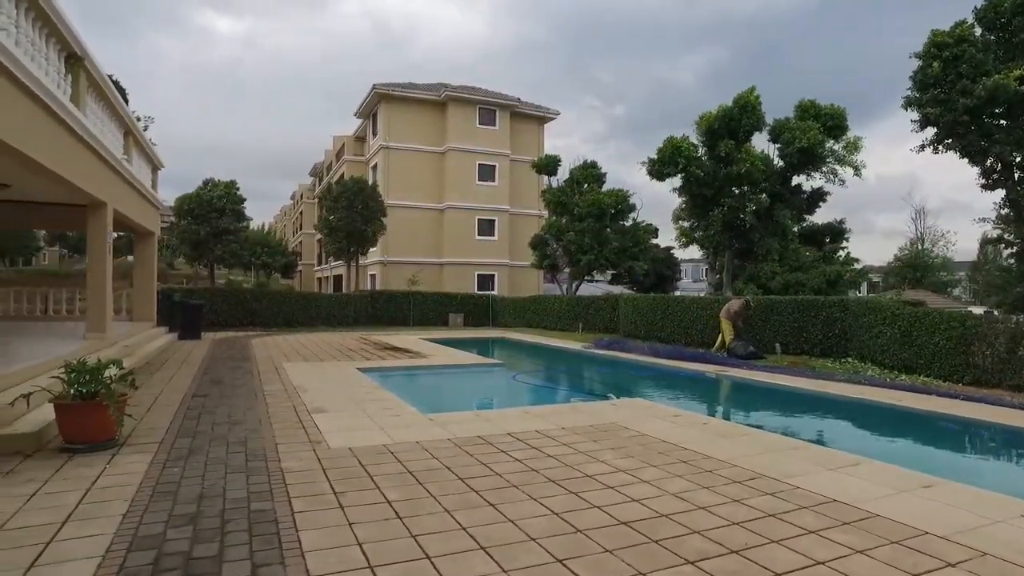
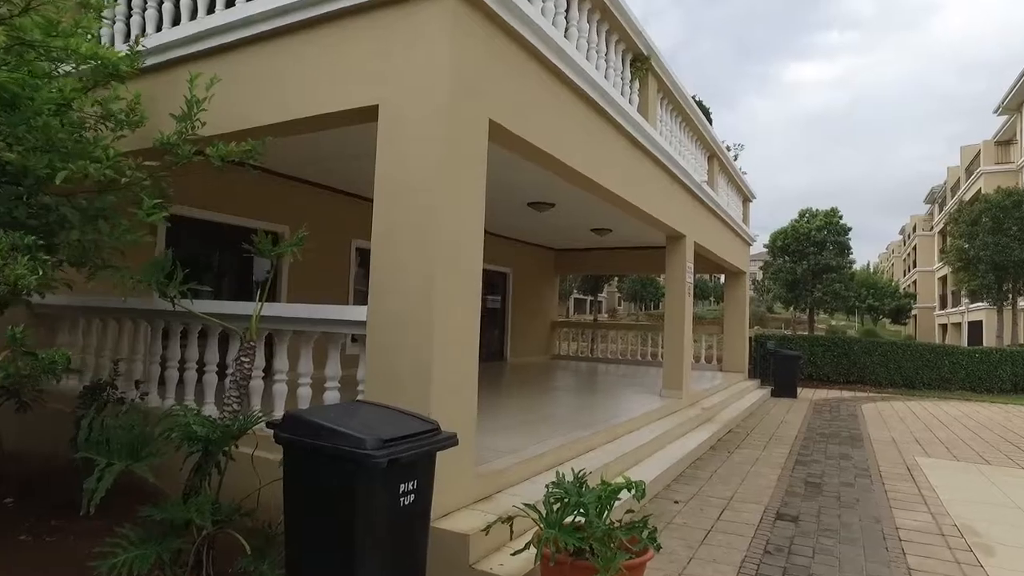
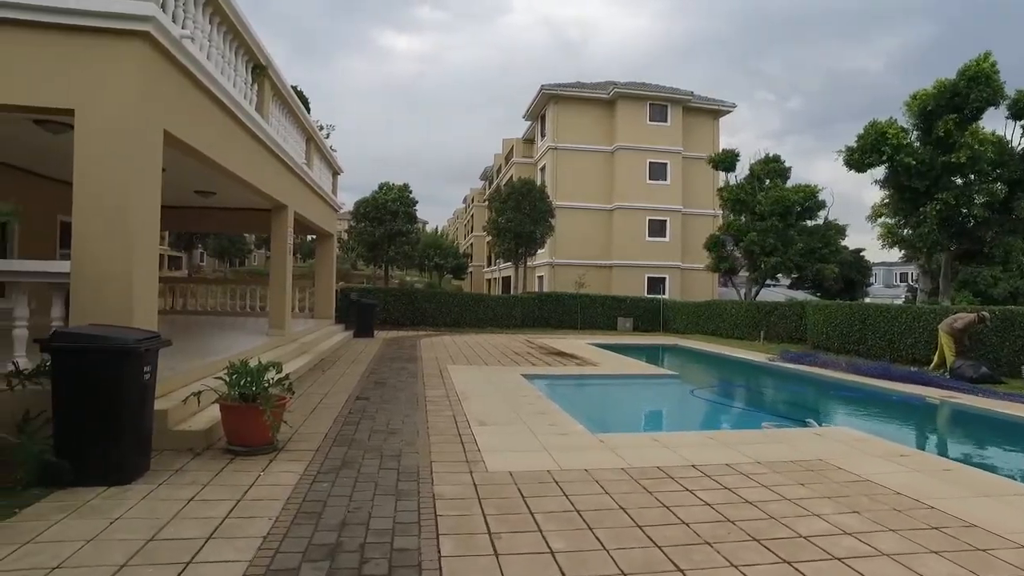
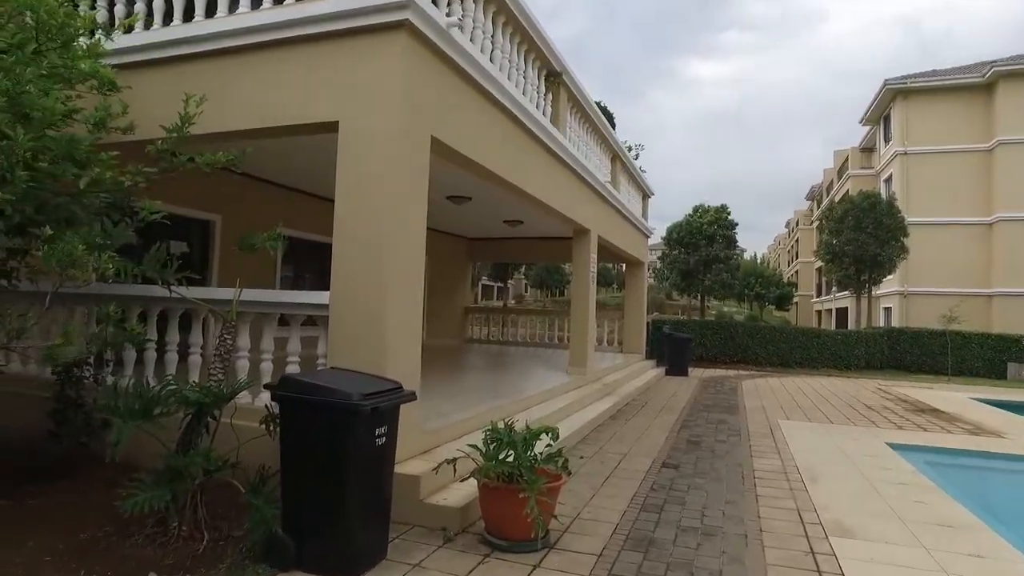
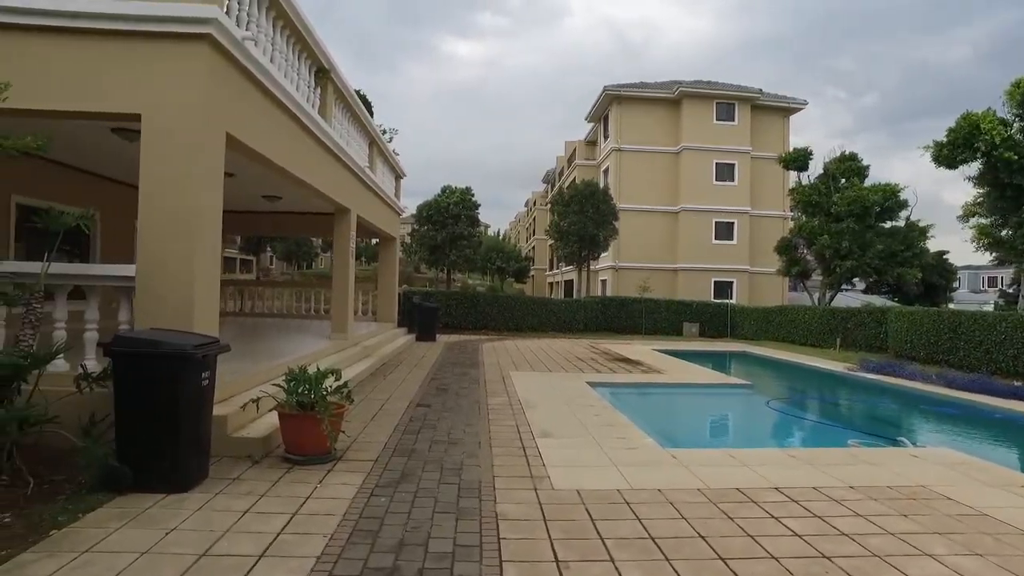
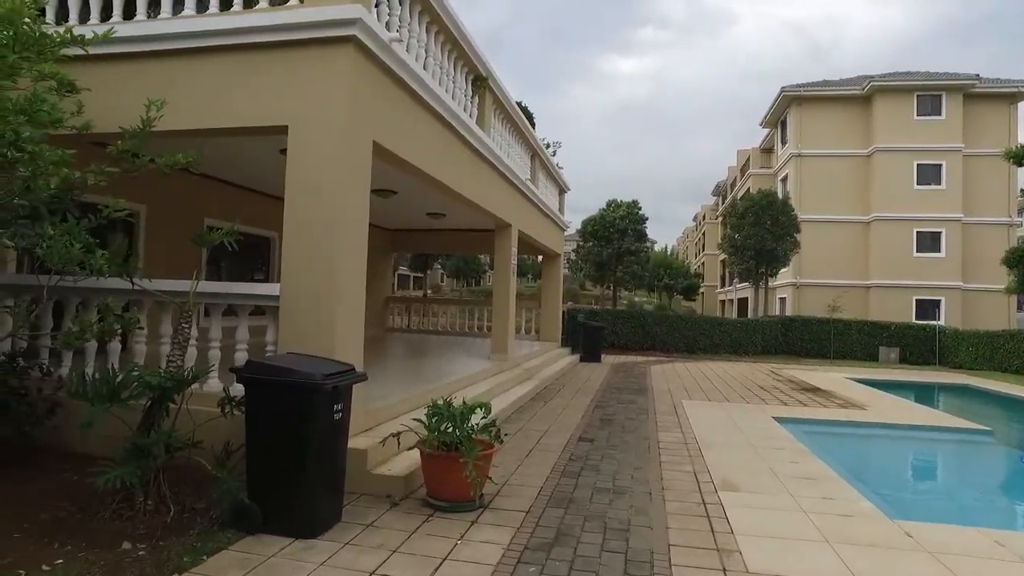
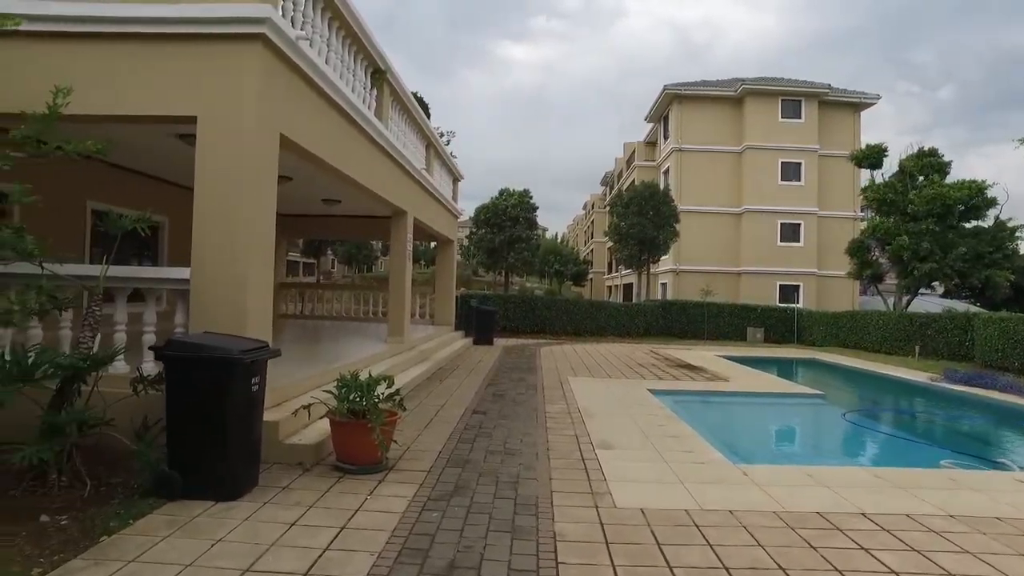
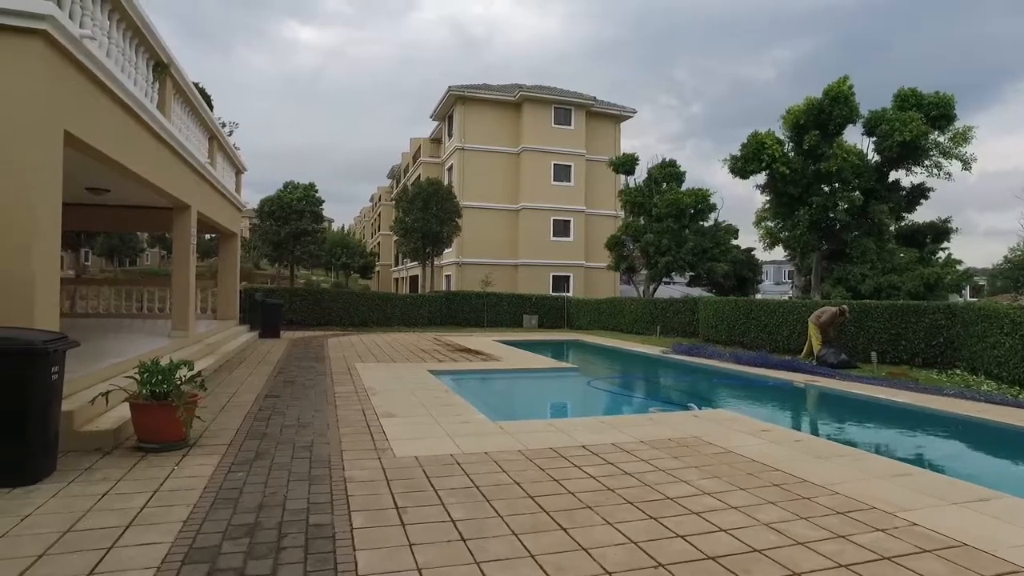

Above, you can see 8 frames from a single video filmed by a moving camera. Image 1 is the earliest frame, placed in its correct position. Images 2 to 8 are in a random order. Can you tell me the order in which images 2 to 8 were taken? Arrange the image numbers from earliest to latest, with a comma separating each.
8, 3, 5, 7, 6, 4, 2
